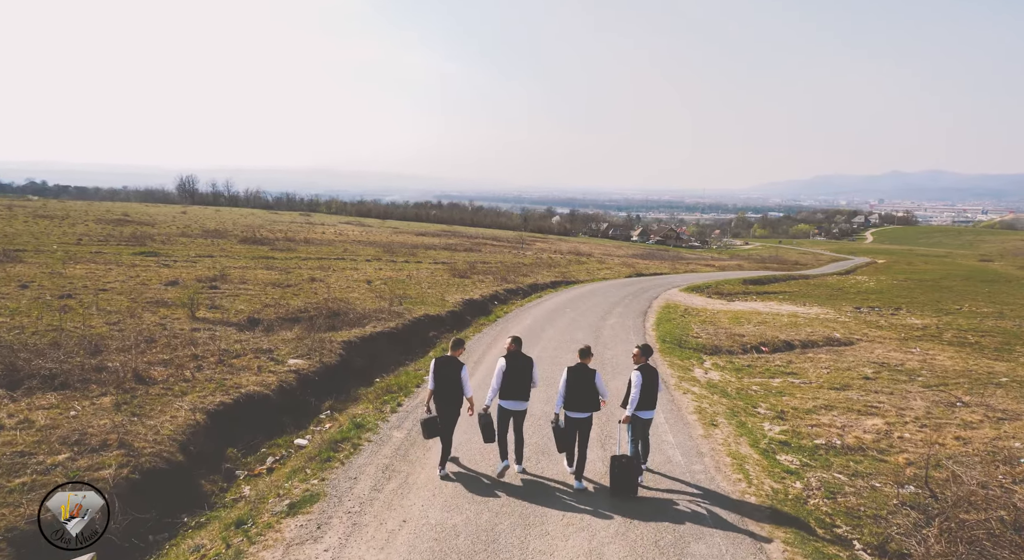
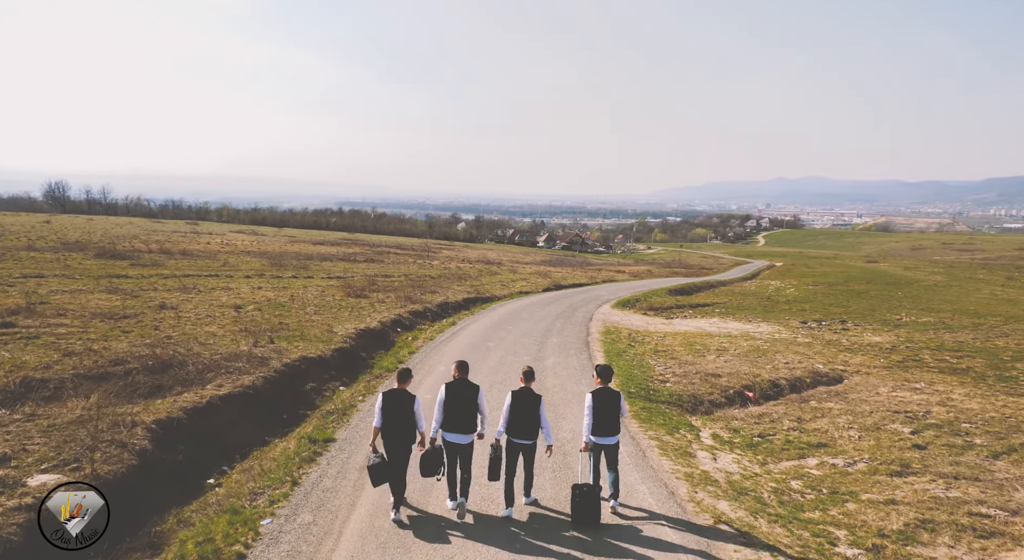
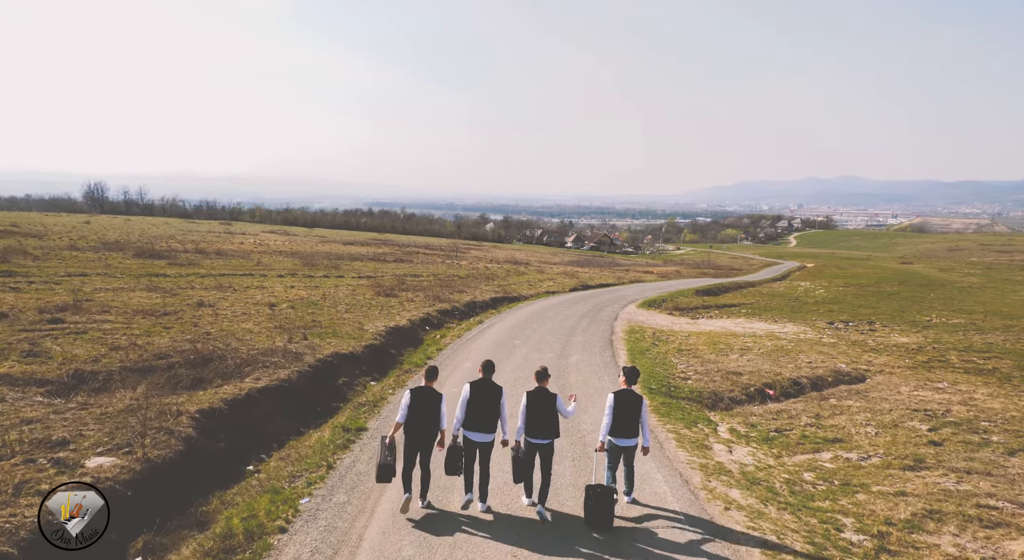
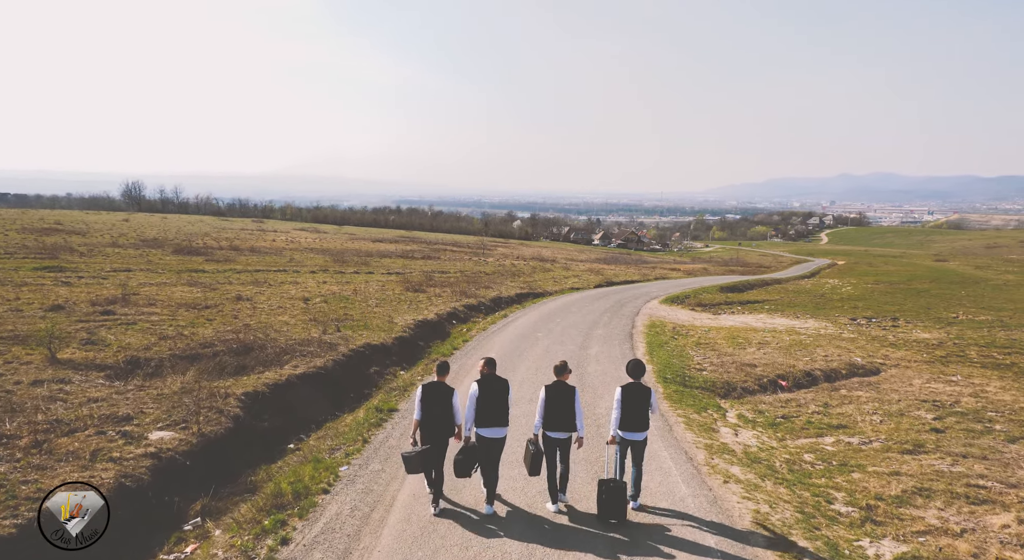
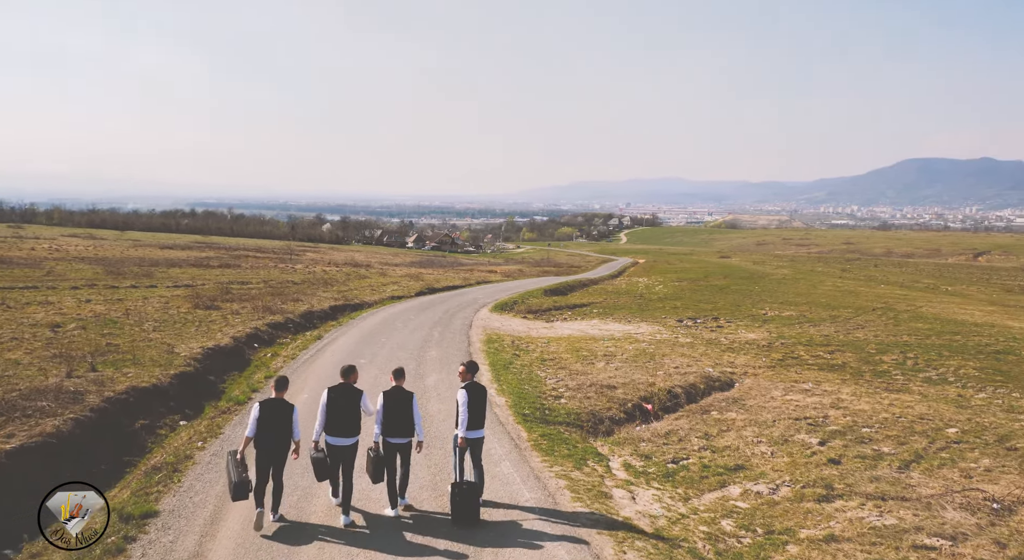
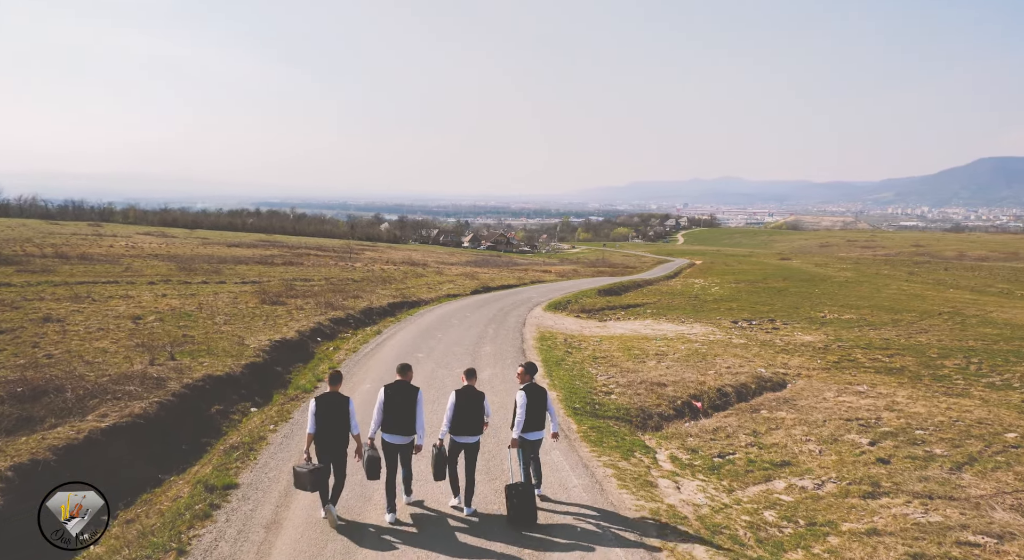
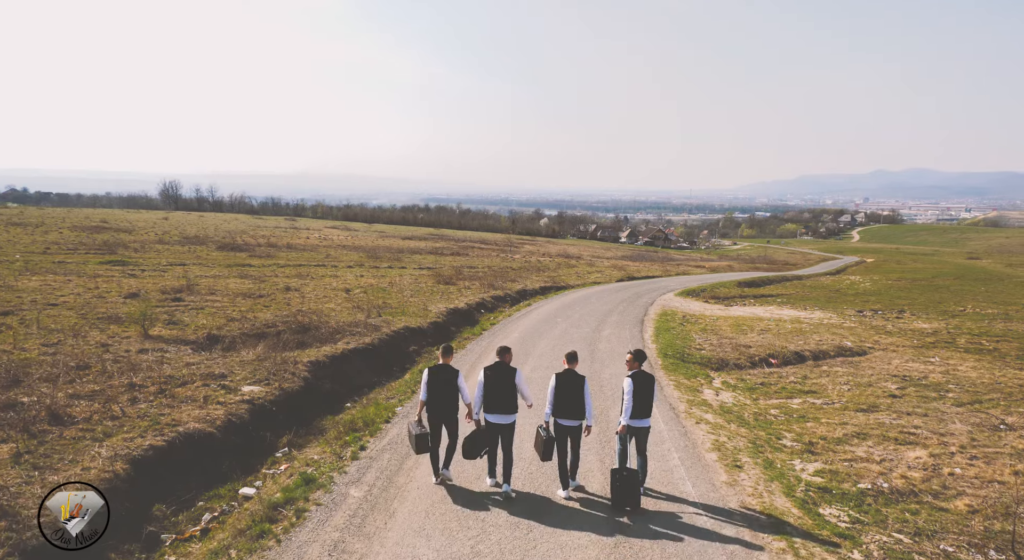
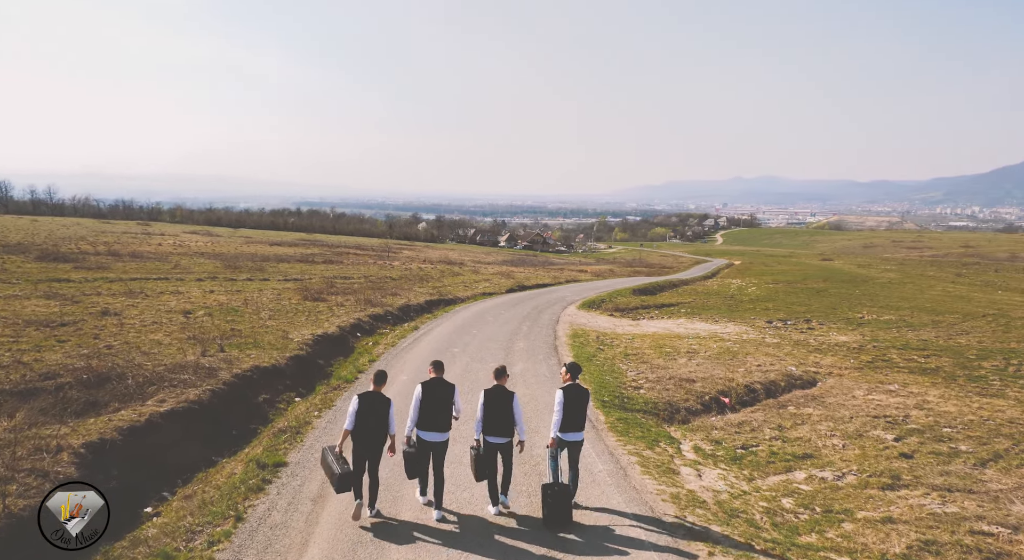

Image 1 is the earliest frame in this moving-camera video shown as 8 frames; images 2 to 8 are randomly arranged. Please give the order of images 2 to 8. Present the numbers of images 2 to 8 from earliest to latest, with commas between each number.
7, 4, 3, 2, 8, 6, 5
